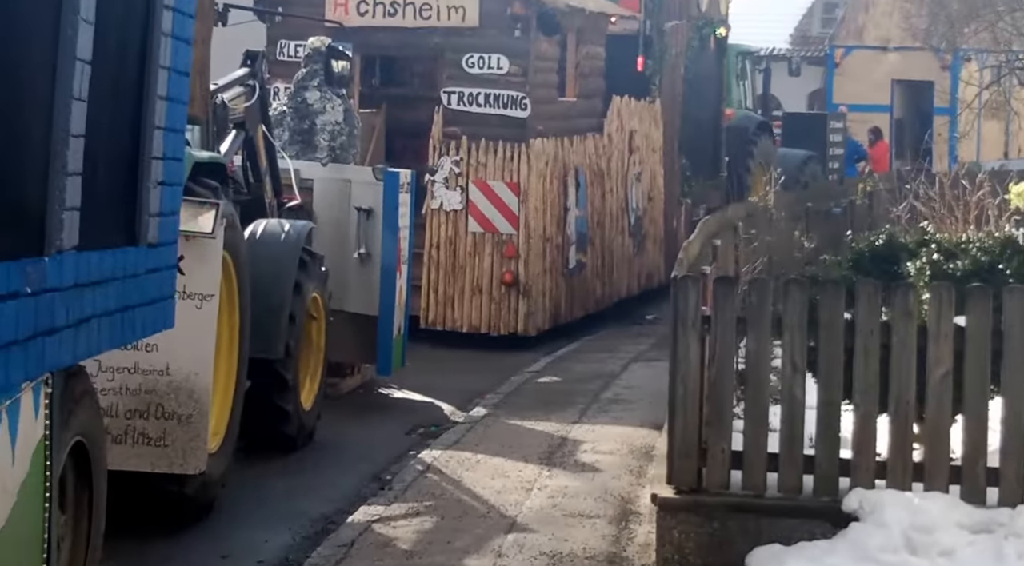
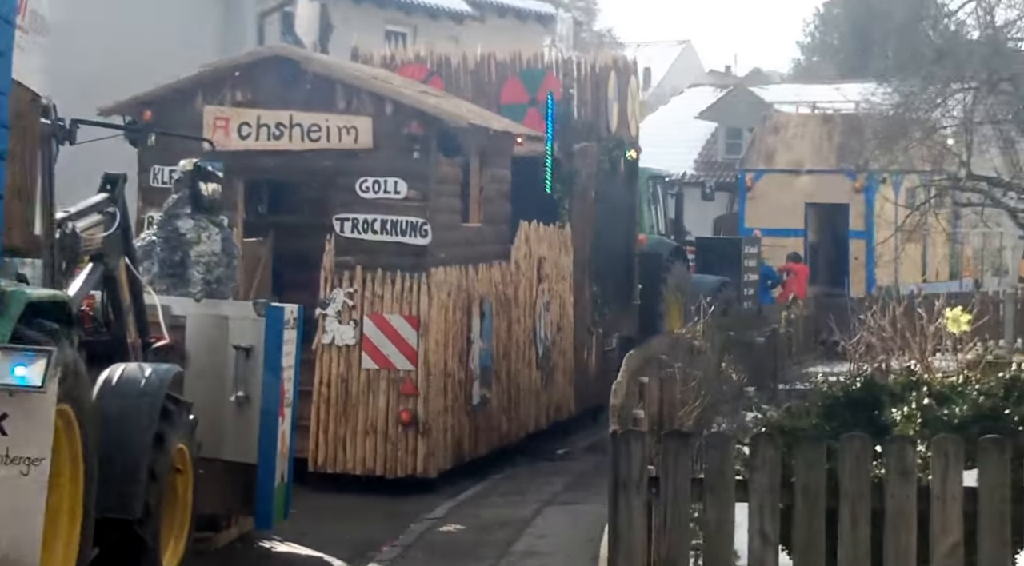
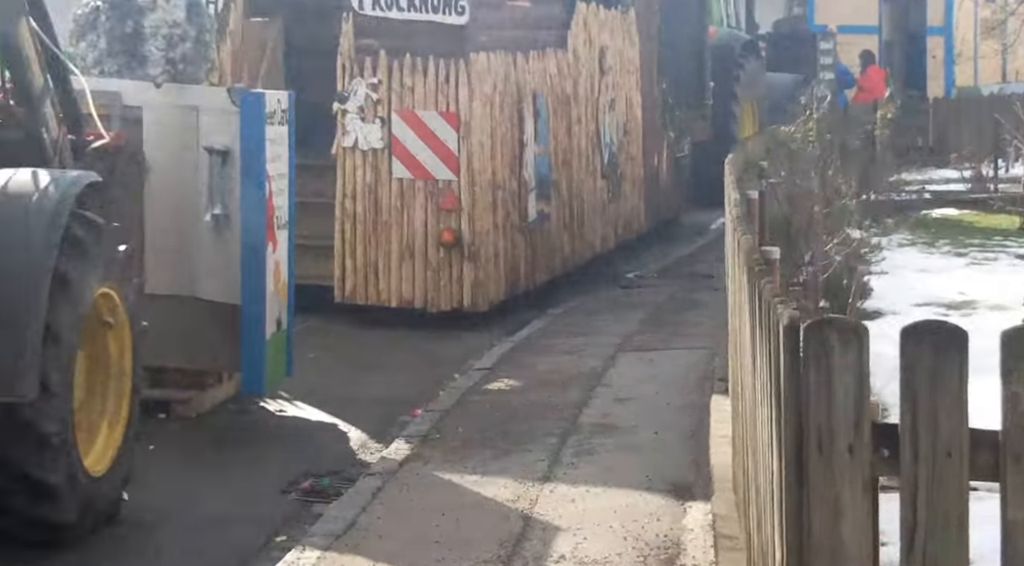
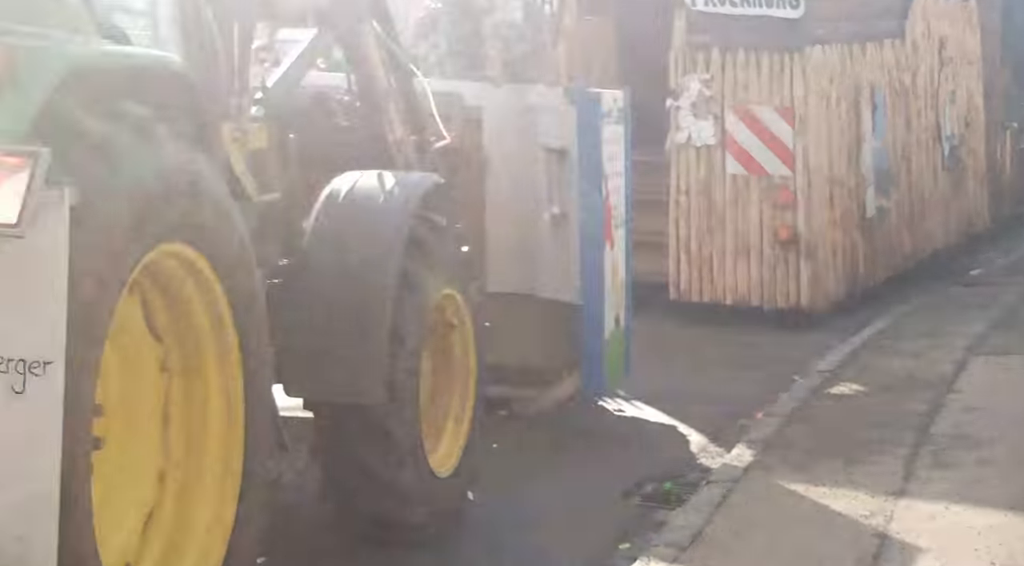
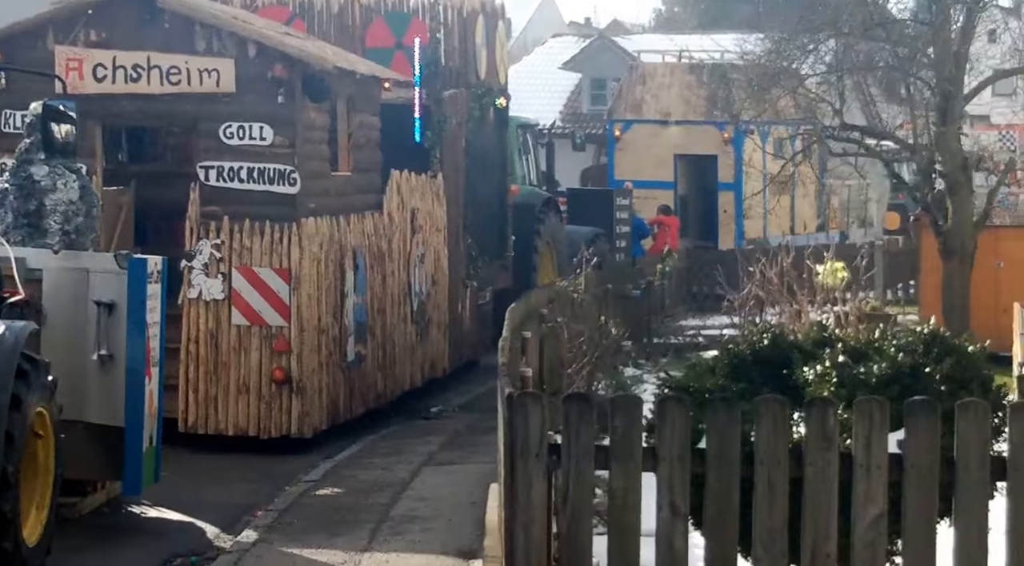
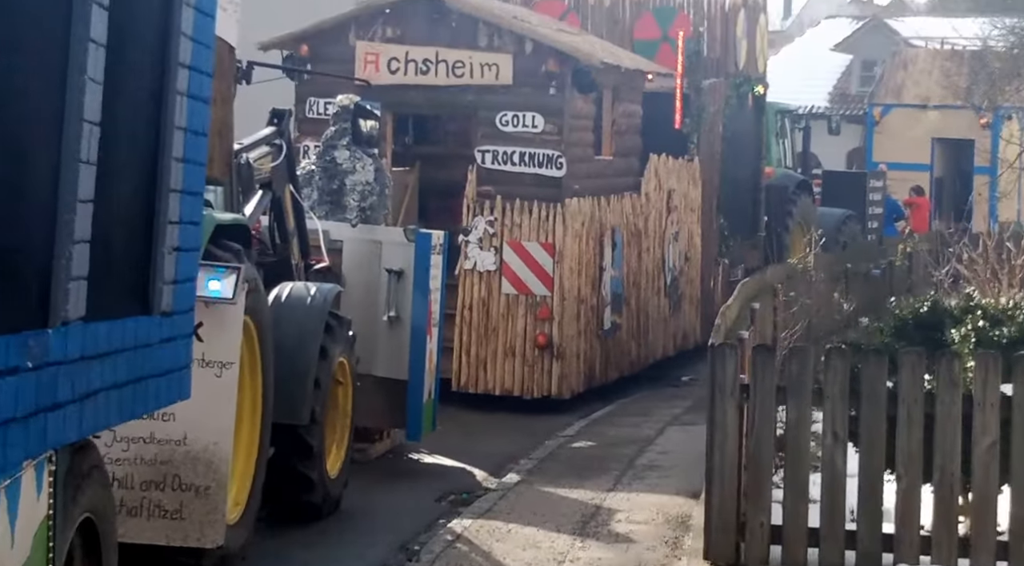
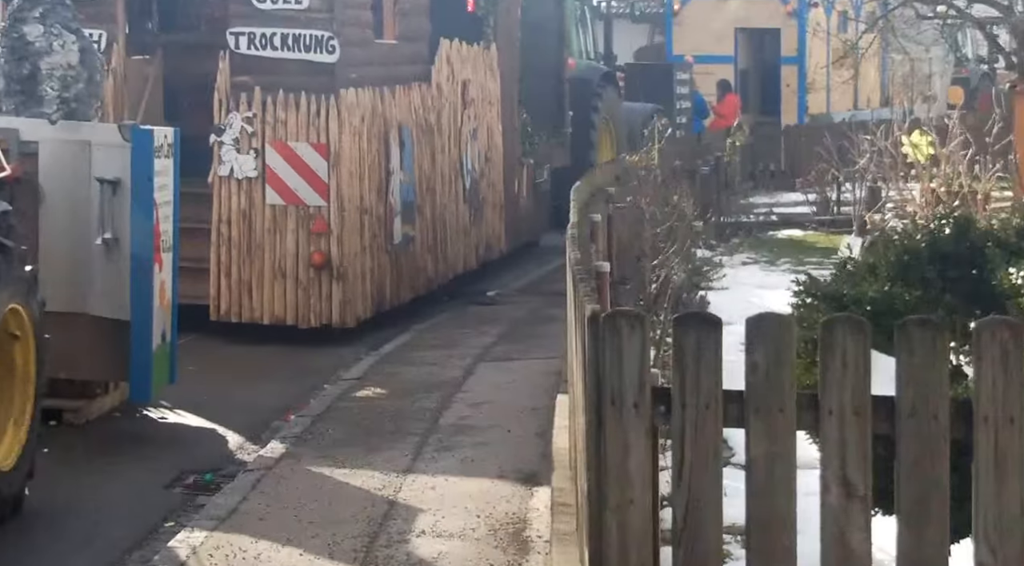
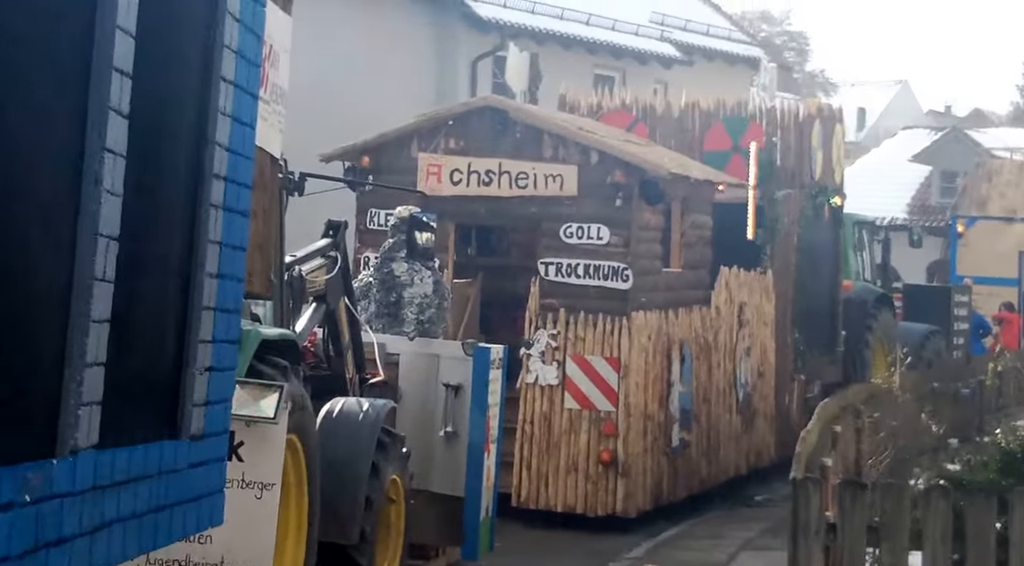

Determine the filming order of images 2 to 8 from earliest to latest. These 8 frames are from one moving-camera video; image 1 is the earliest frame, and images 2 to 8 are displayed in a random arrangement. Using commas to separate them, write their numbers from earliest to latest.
6, 8, 2, 5, 7, 3, 4
